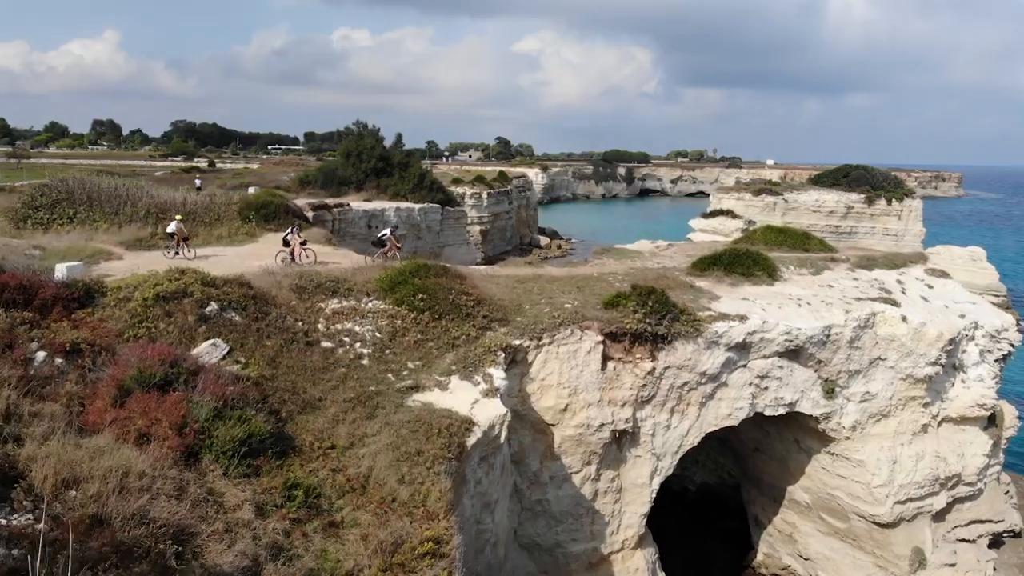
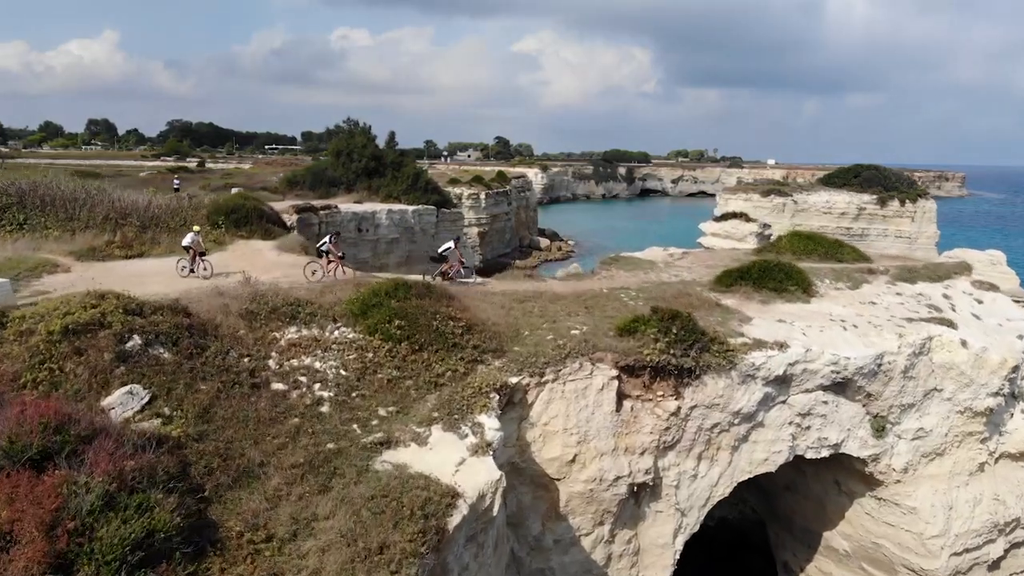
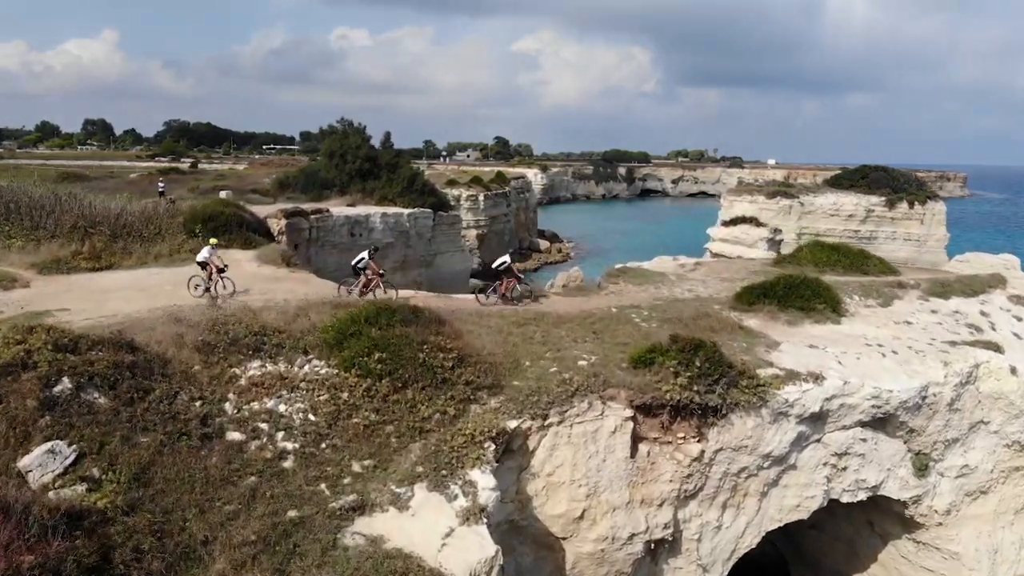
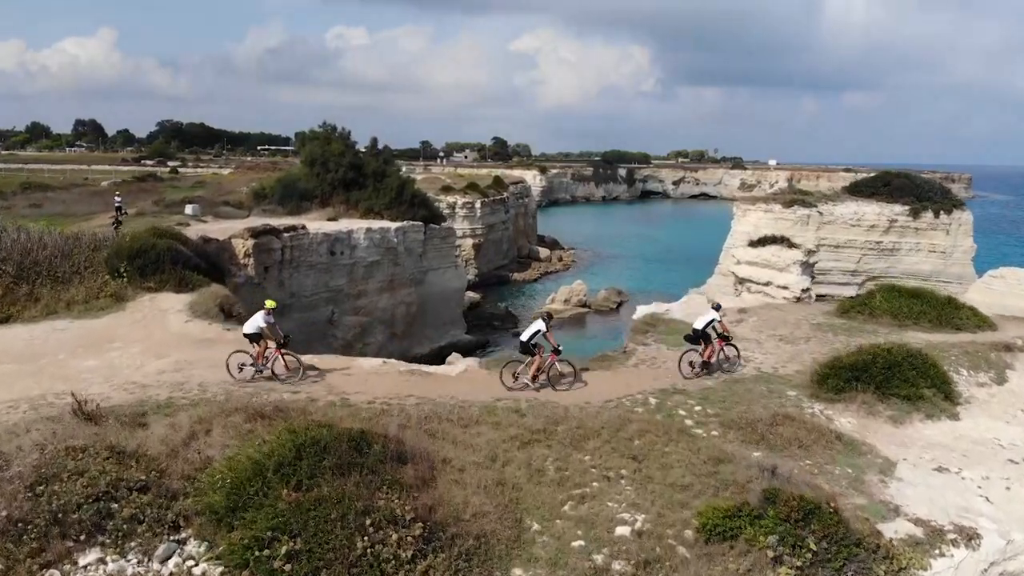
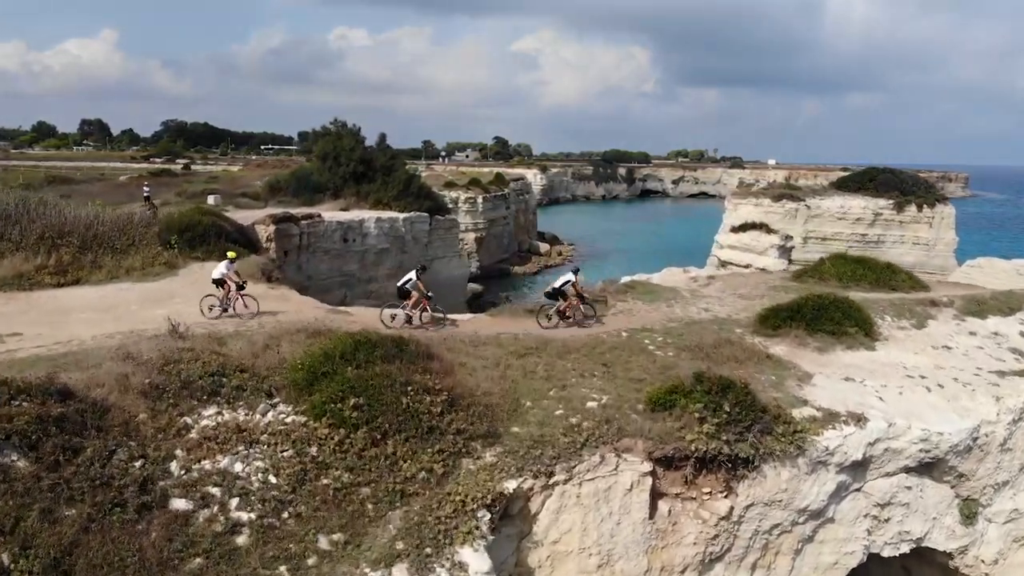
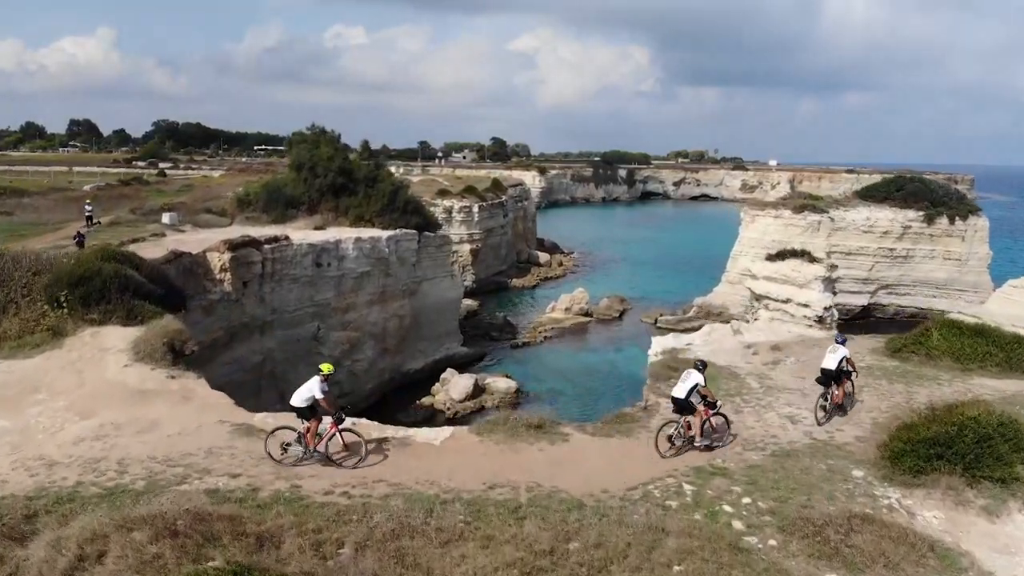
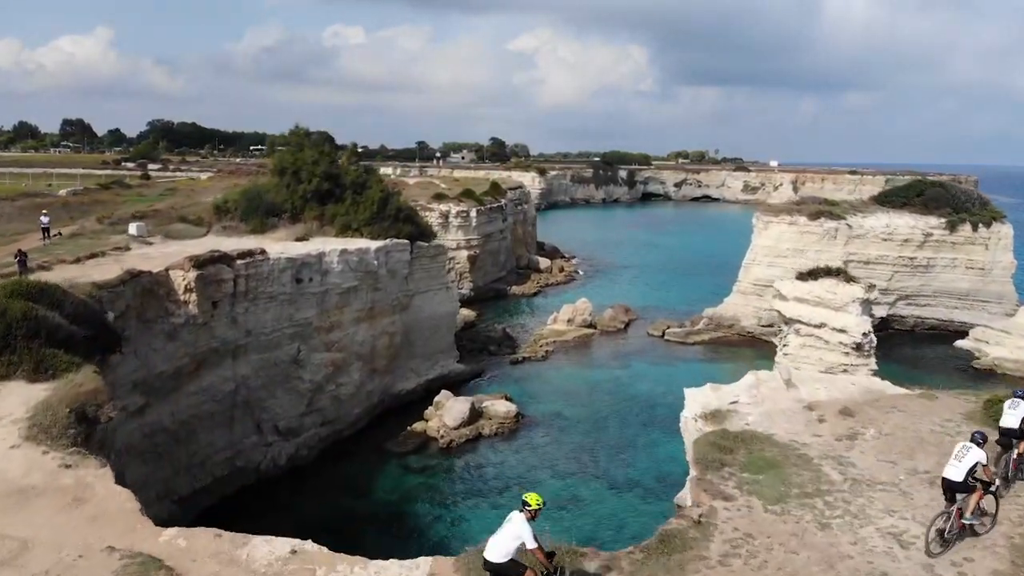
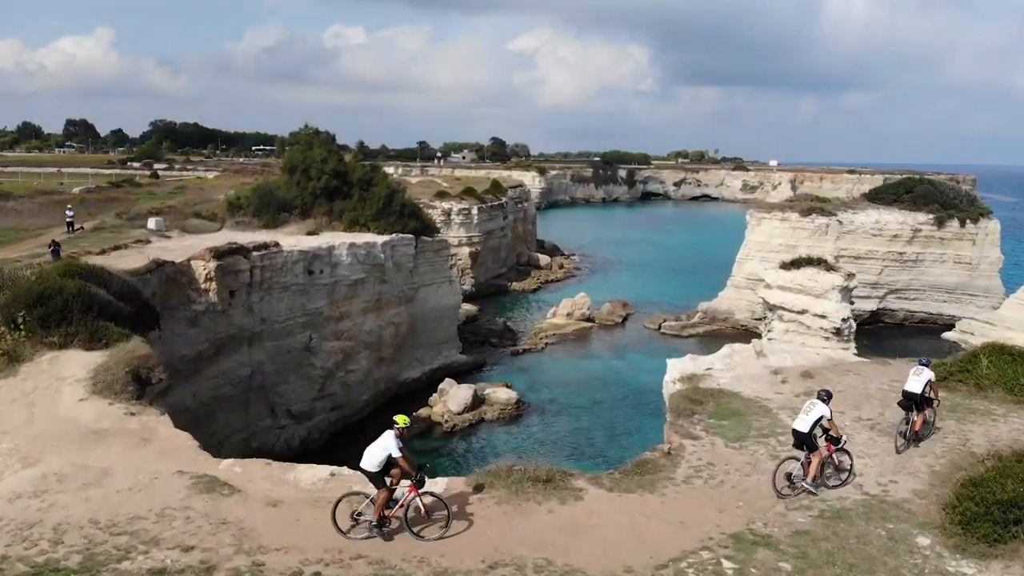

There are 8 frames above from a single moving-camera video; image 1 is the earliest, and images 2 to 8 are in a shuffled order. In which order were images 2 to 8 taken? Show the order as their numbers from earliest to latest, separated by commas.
2, 3, 5, 4, 6, 8, 7
